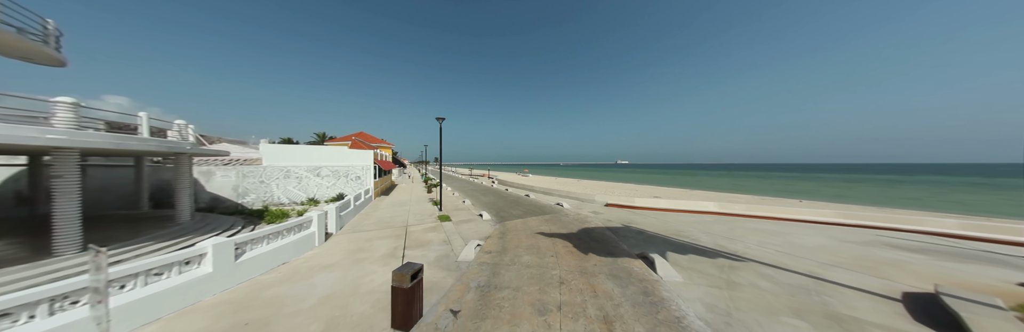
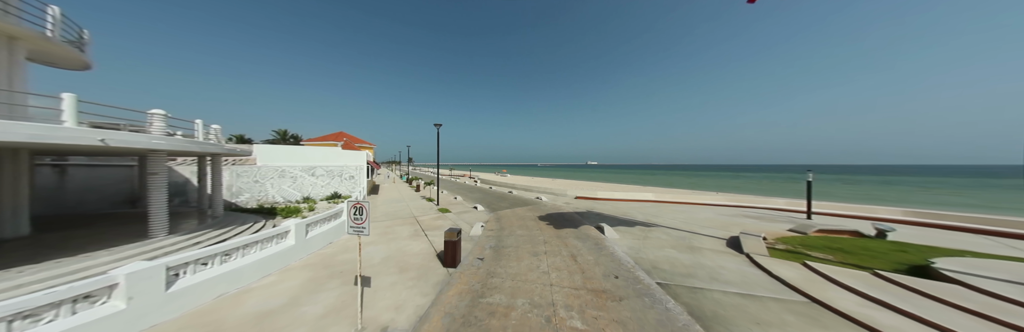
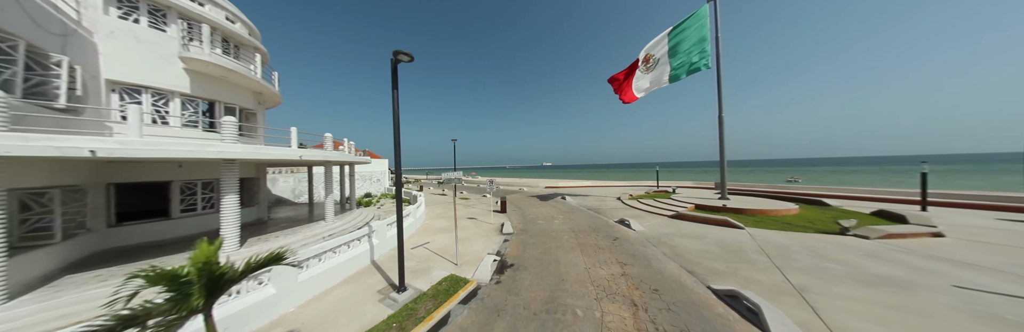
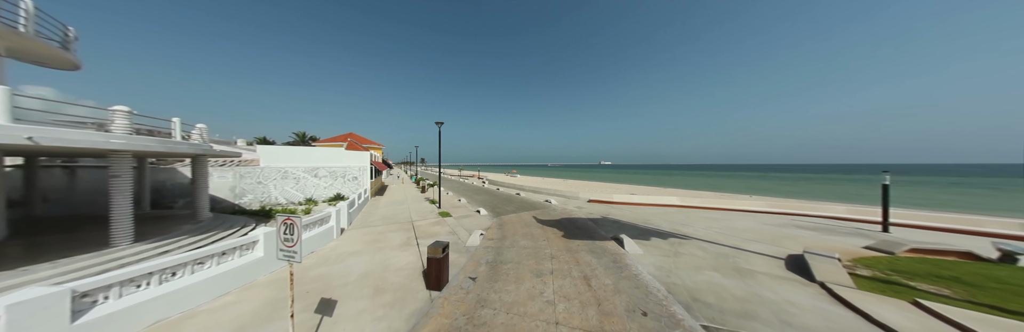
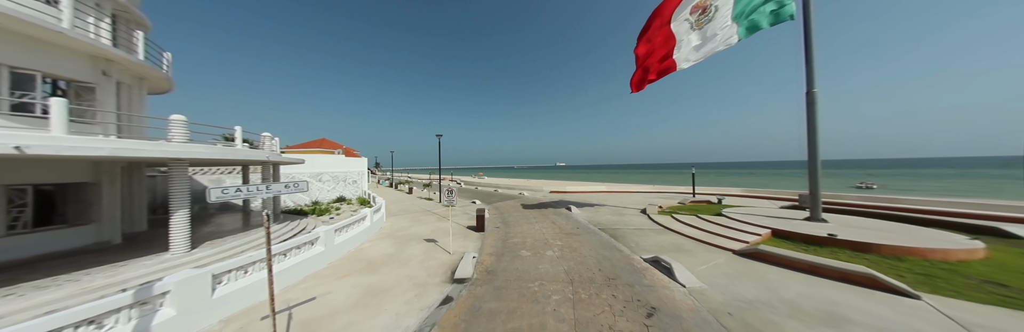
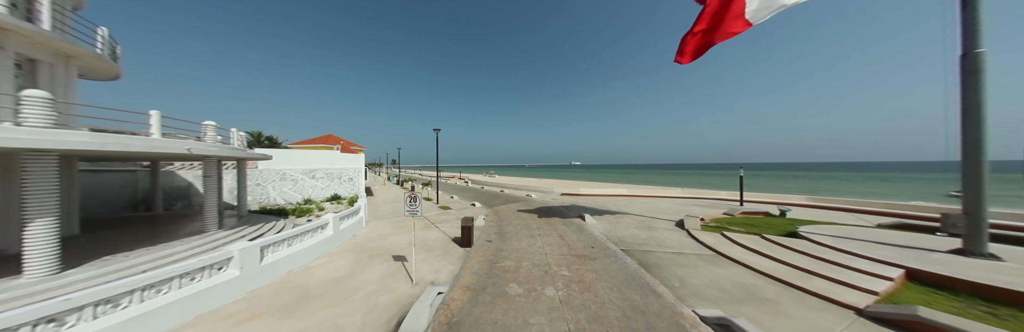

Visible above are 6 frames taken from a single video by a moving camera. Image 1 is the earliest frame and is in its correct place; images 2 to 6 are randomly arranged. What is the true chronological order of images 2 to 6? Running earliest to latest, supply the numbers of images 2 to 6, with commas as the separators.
4, 2, 6, 5, 3
